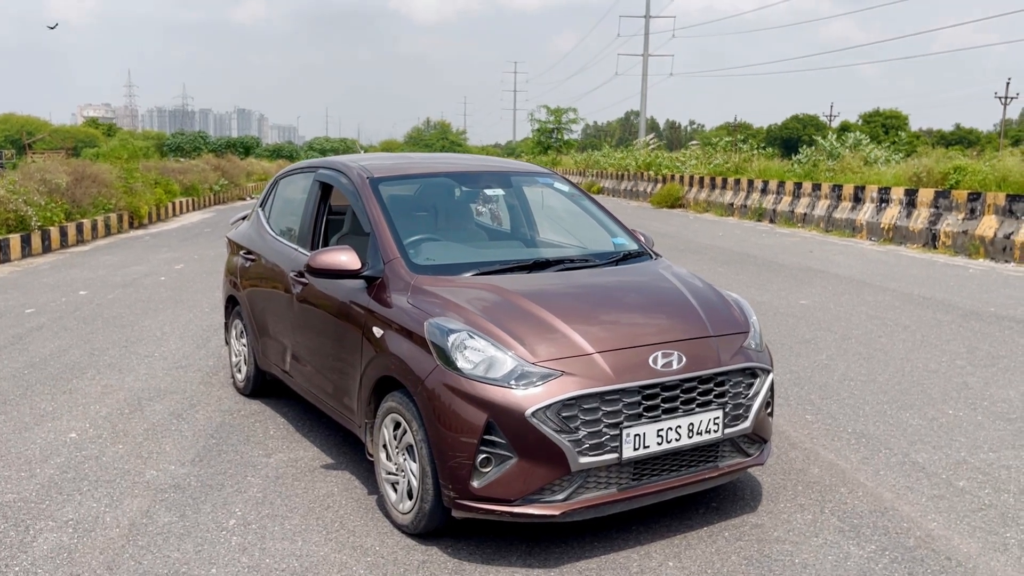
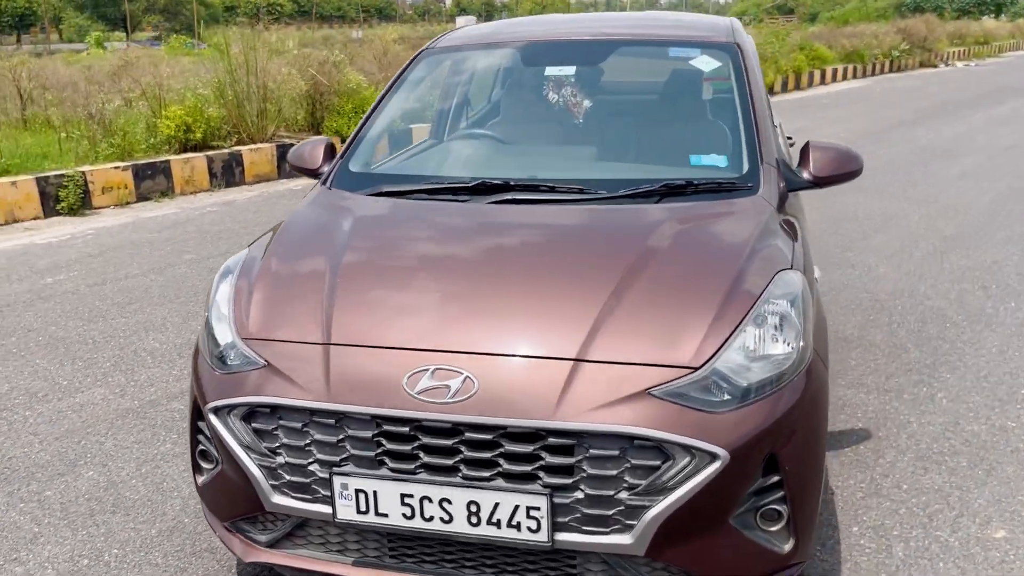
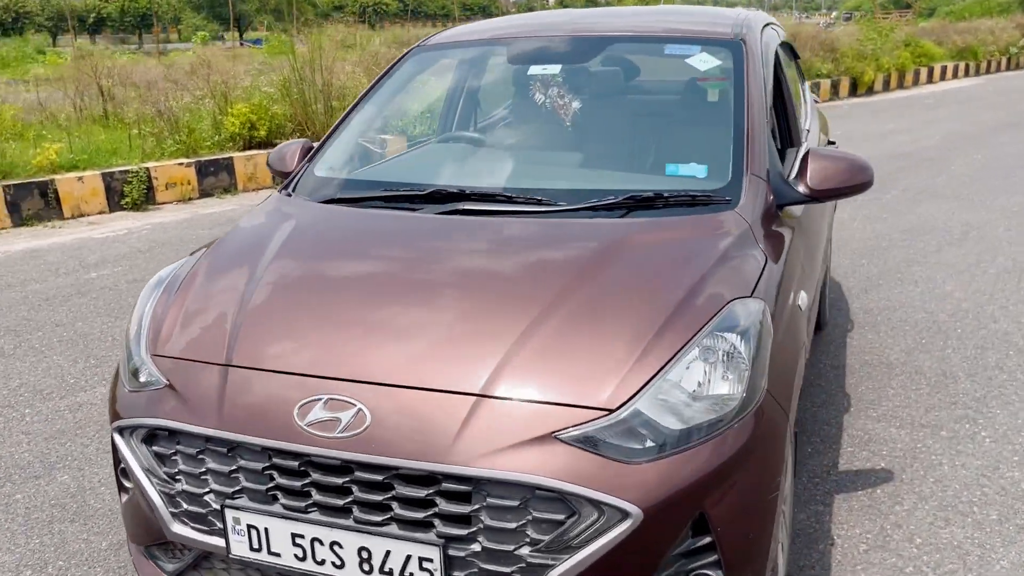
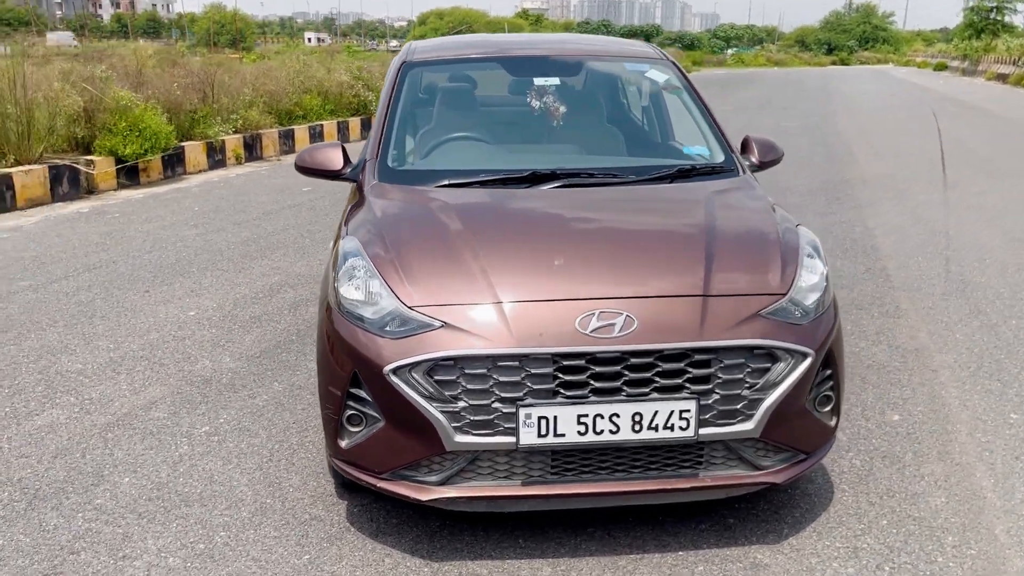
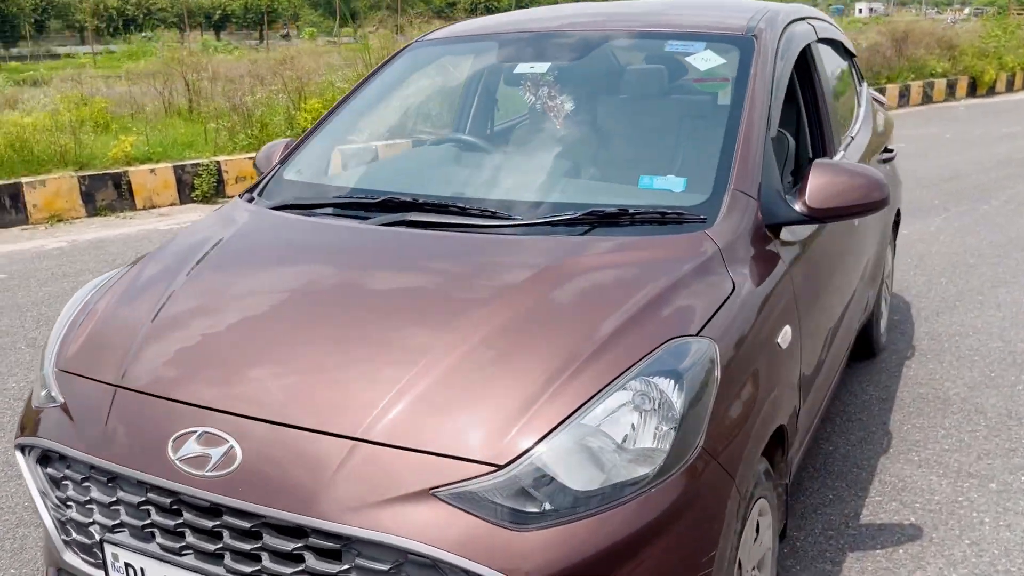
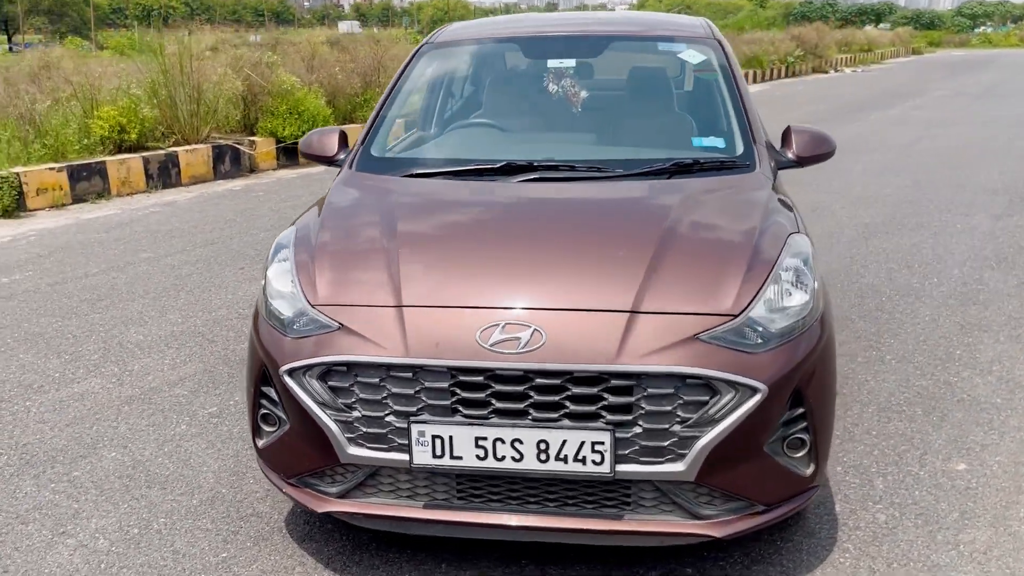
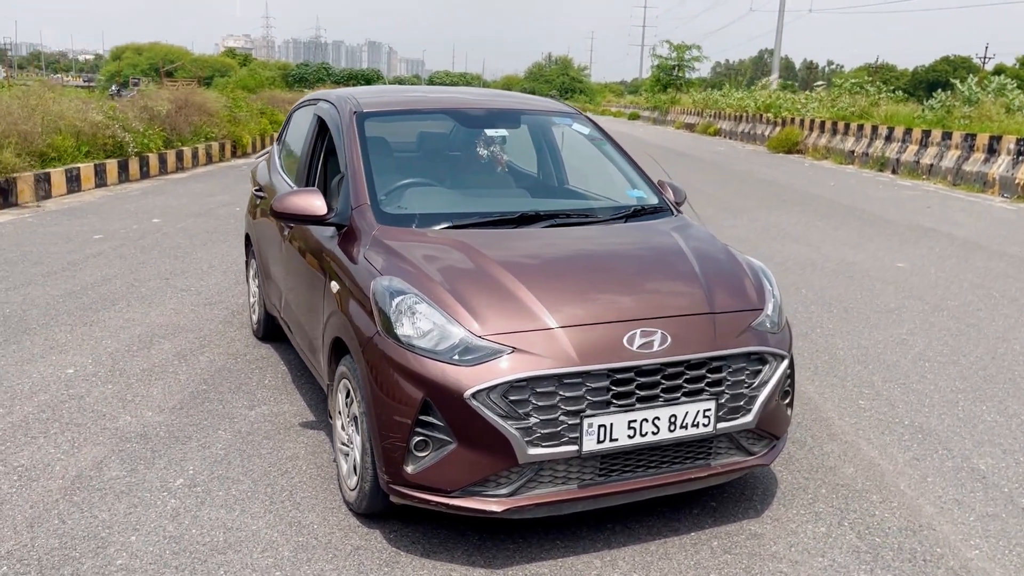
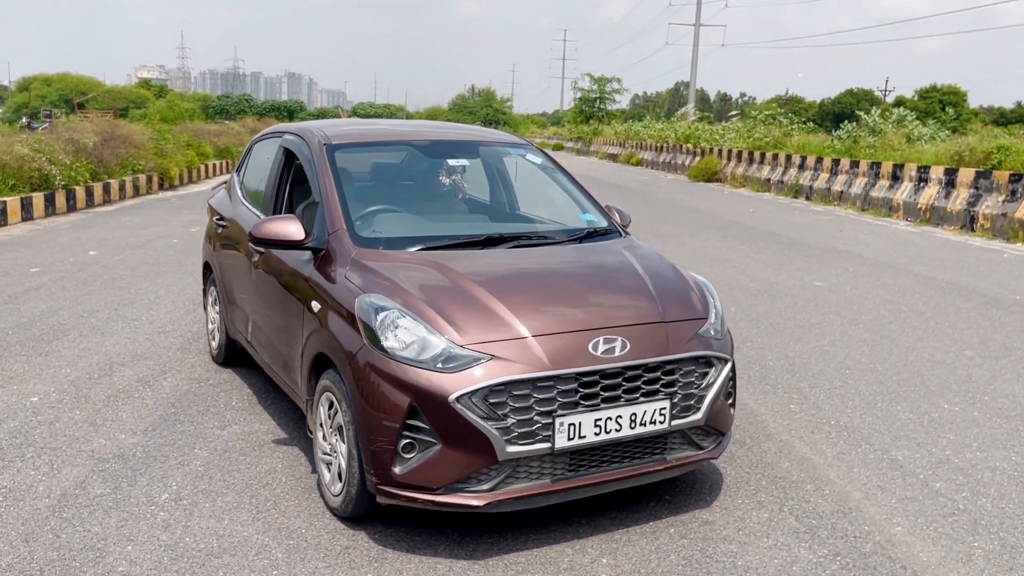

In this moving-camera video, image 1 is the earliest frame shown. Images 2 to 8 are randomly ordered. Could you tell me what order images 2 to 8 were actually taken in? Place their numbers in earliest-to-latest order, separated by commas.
8, 7, 4, 6, 2, 3, 5
